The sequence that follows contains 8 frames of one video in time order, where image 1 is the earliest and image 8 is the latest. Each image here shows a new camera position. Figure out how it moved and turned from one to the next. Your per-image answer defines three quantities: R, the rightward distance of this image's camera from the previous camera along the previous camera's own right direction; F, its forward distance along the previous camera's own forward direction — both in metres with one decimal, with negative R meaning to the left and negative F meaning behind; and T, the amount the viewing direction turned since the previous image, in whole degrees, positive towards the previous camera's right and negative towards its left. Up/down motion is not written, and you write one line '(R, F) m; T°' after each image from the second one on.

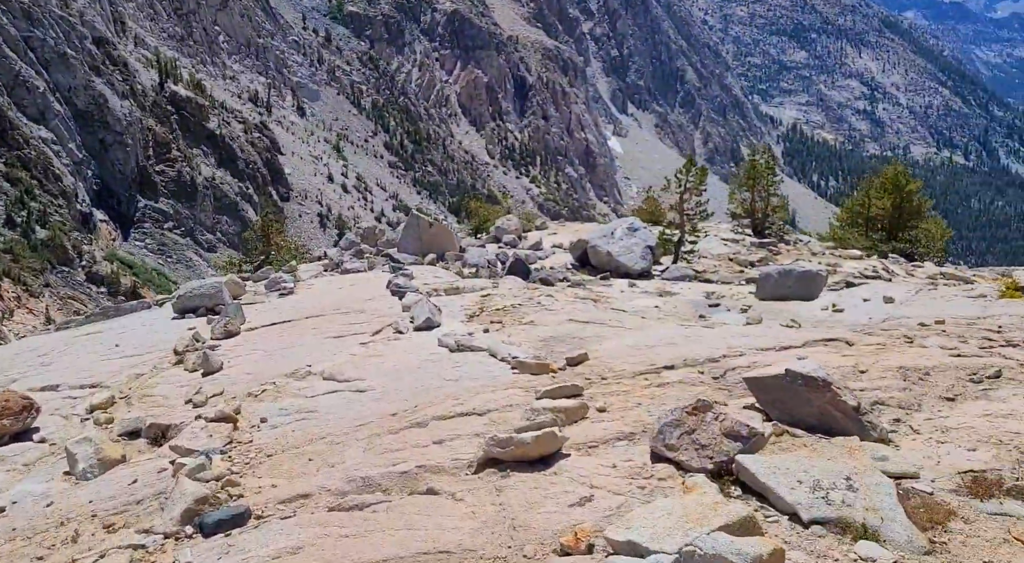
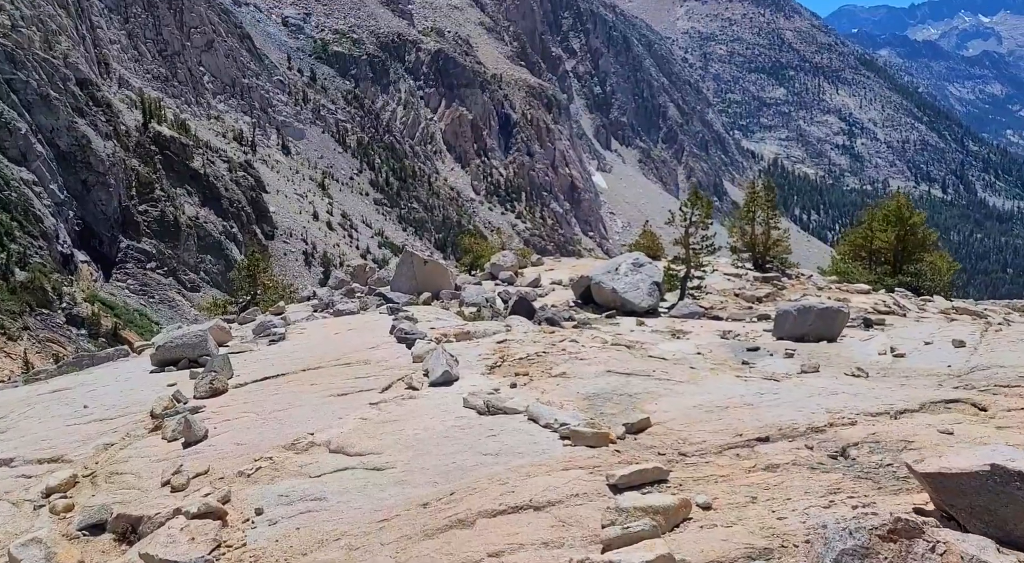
(-0.4, +1.3) m; +1°
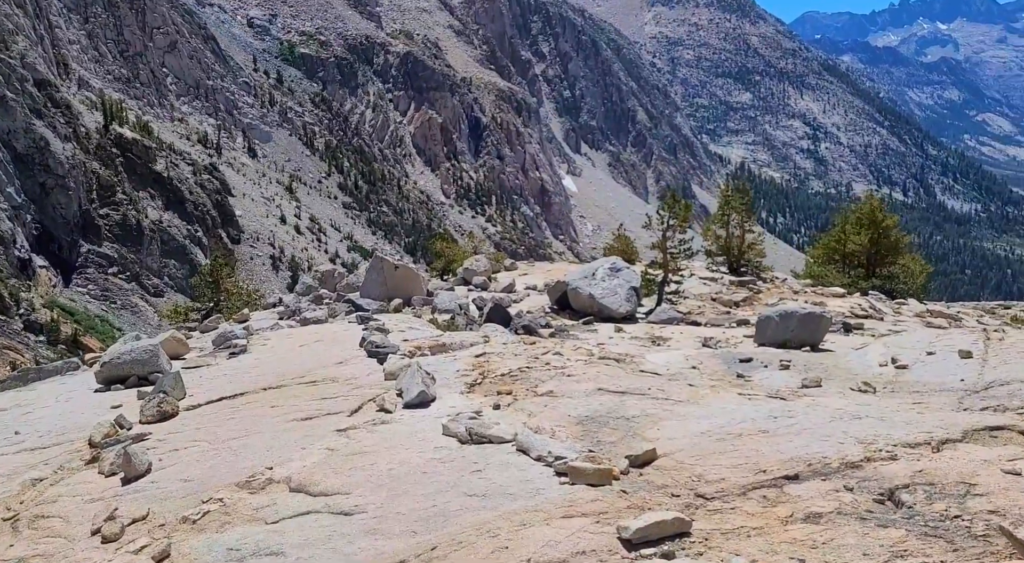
(-0.1, +0.8) m; +2°
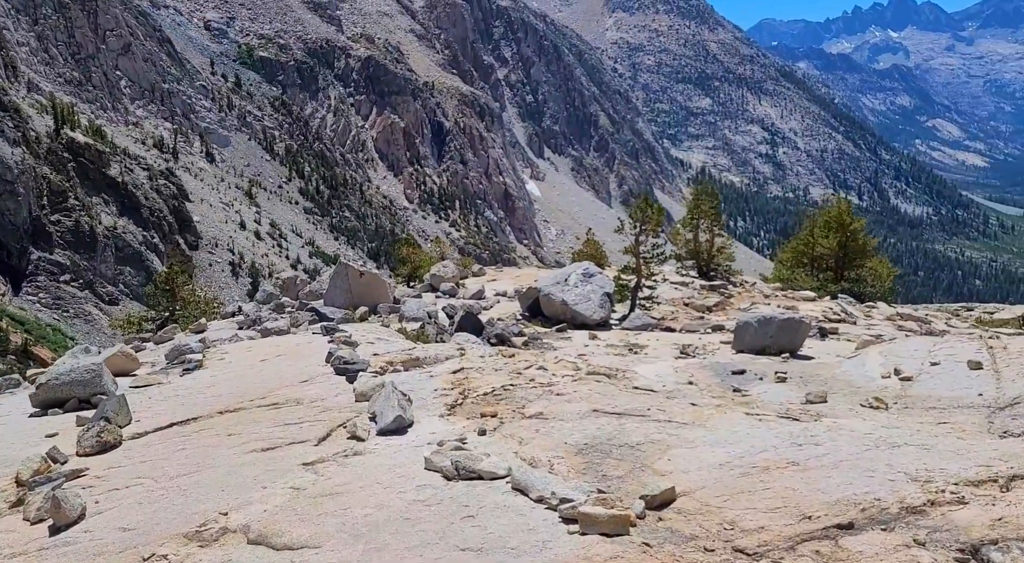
(-0.2, +0.8) m; +2°
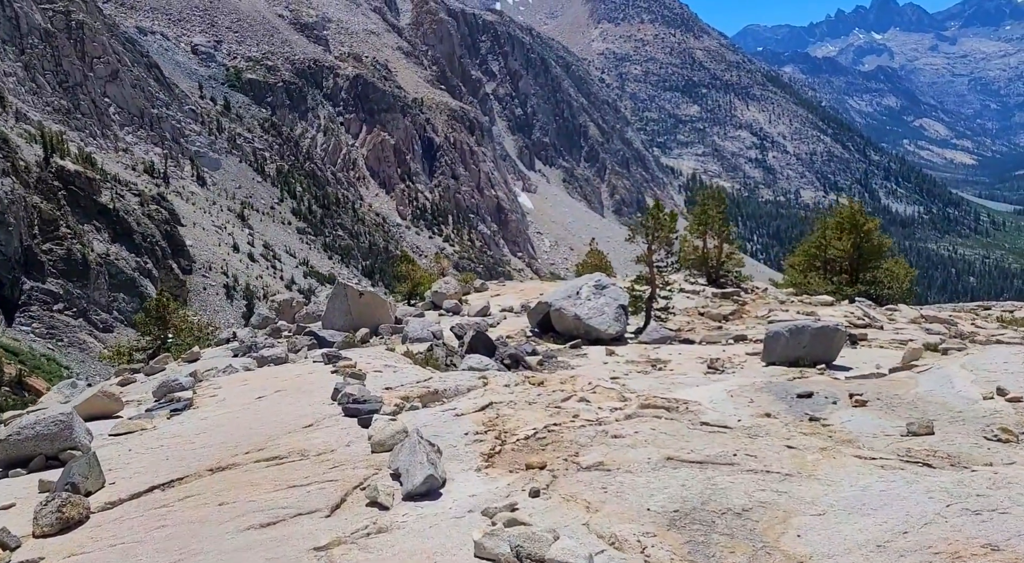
(-0.4, +1.4) m; 0°
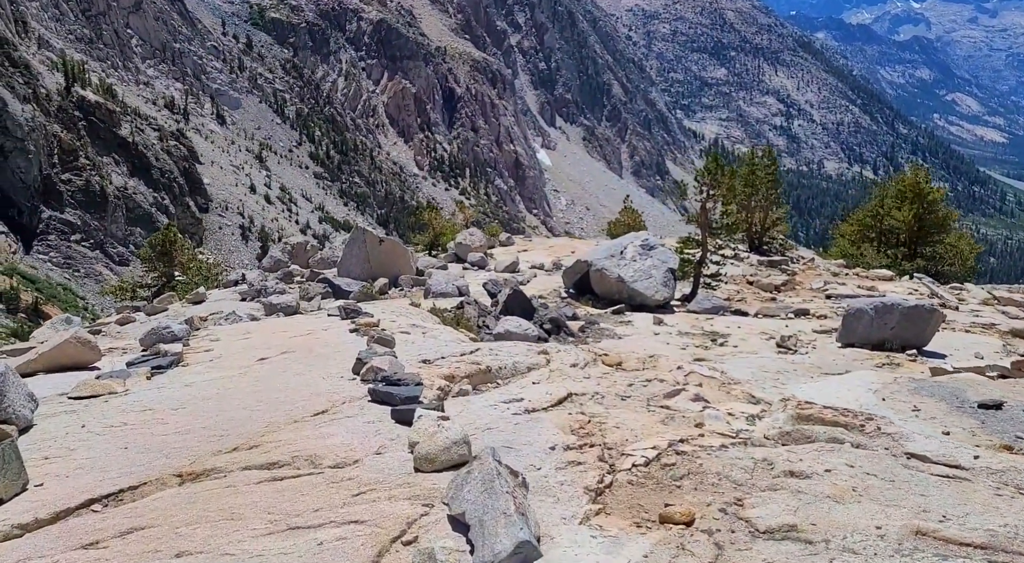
(-0.6, +2.5) m; -1°
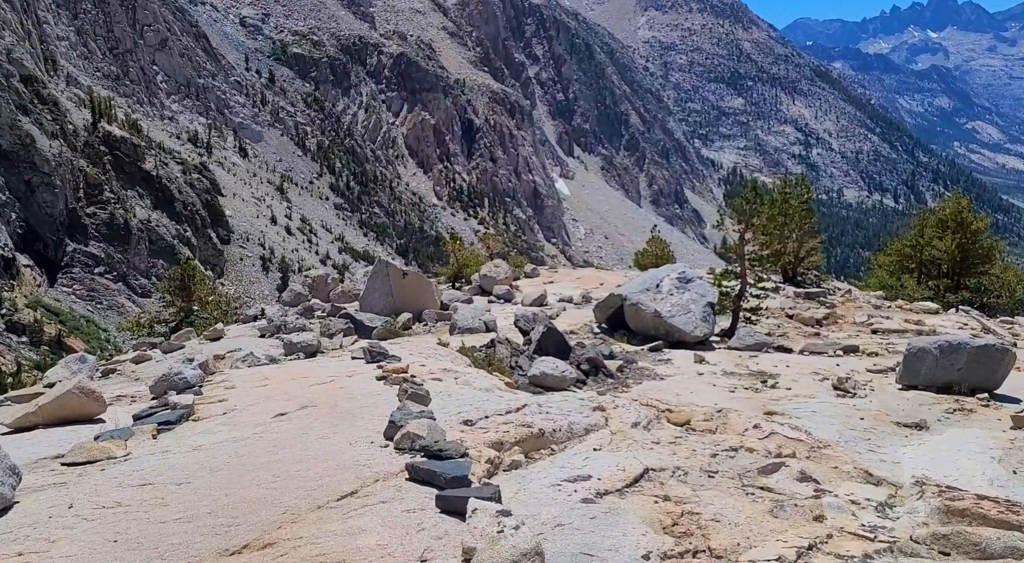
(-0.3, +1.1) m; -1°
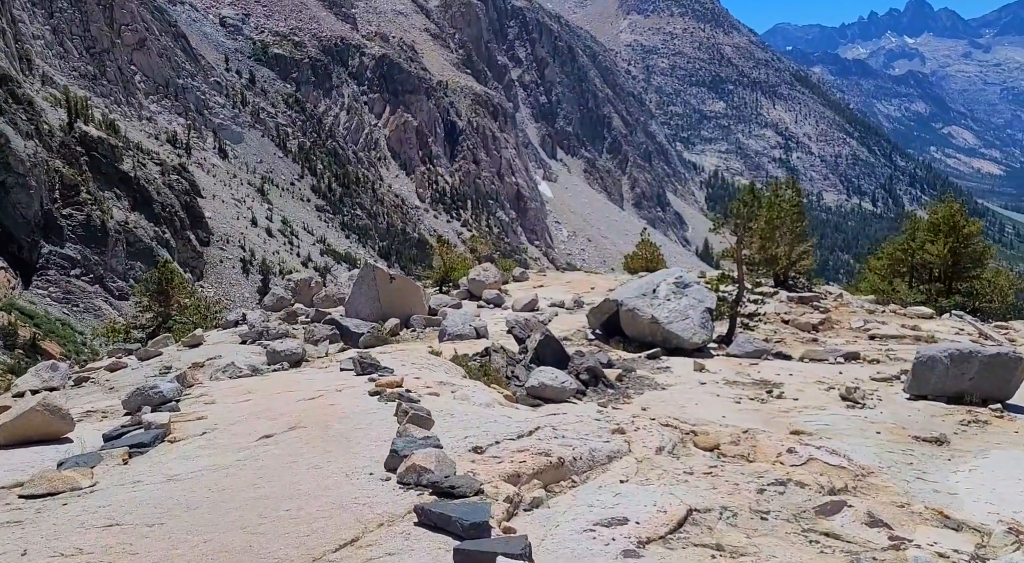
(-0.2, +0.7) m; +1°
